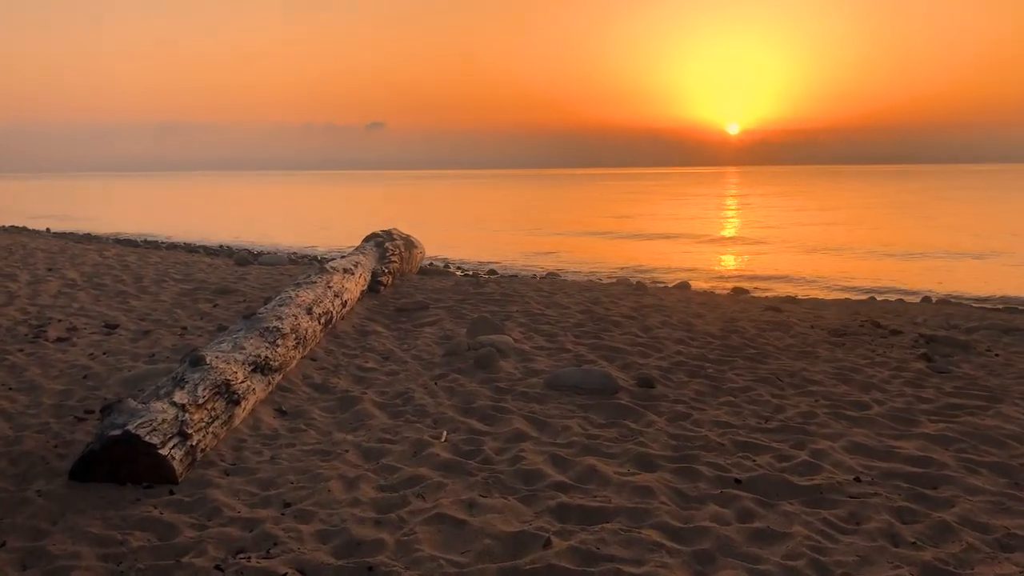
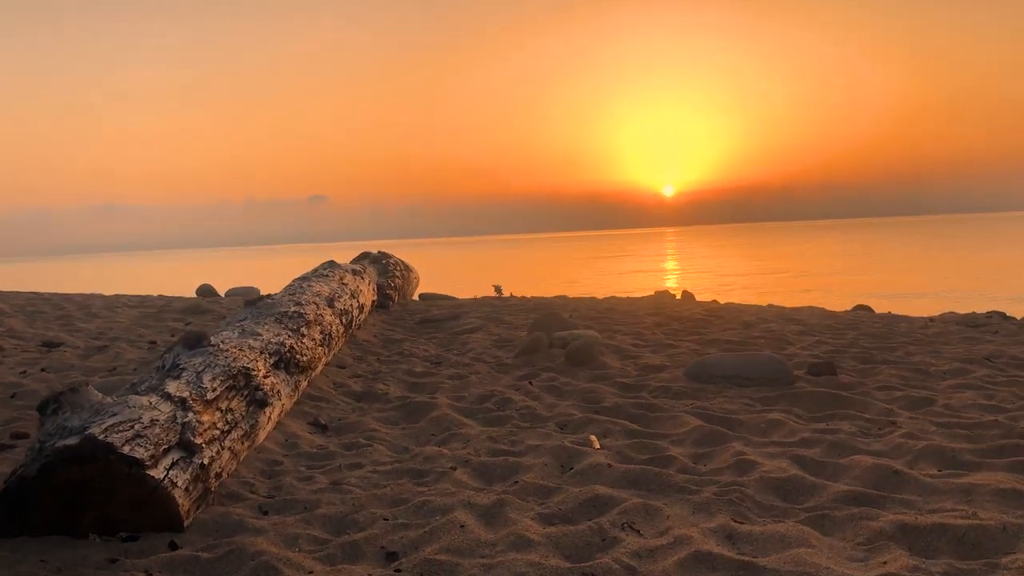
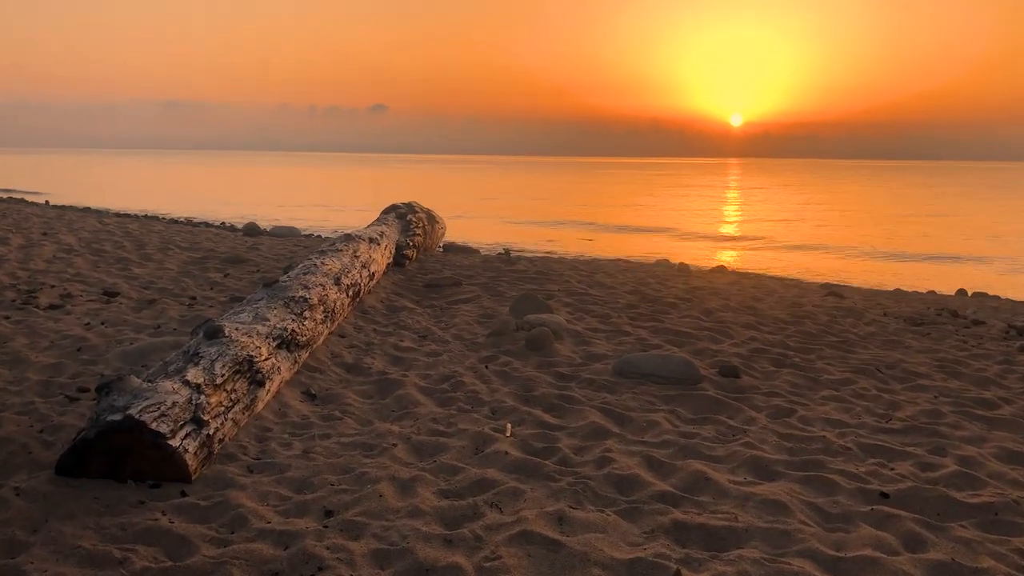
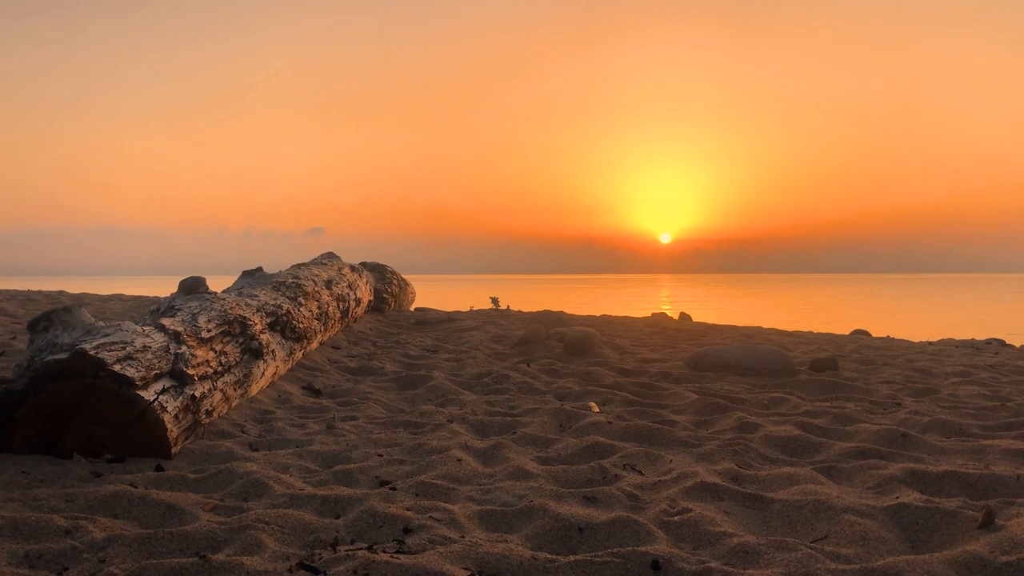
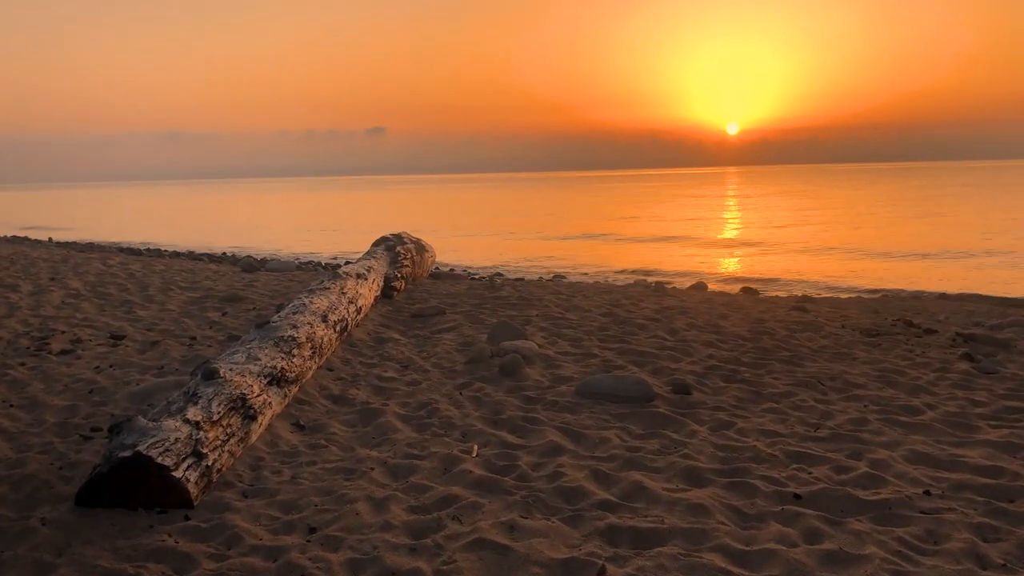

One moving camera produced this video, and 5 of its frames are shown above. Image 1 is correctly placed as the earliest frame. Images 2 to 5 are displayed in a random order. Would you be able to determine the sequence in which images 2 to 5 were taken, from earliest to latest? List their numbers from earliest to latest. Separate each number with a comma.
5, 3, 2, 4
